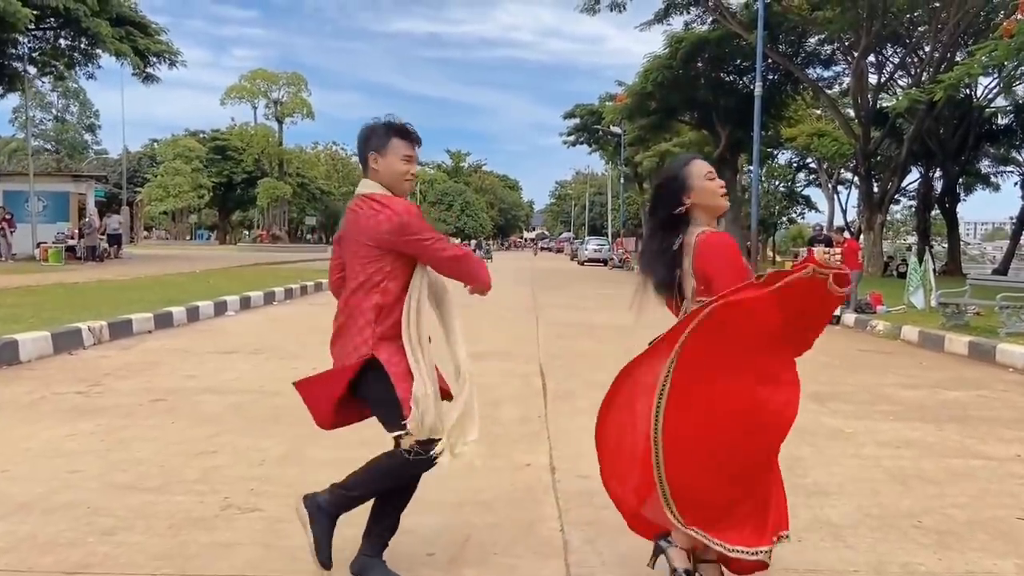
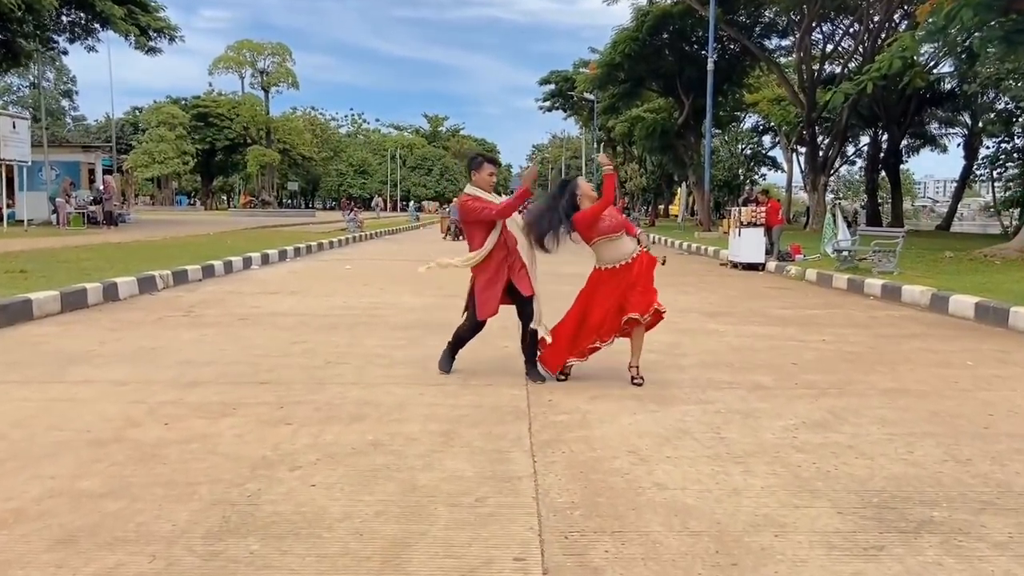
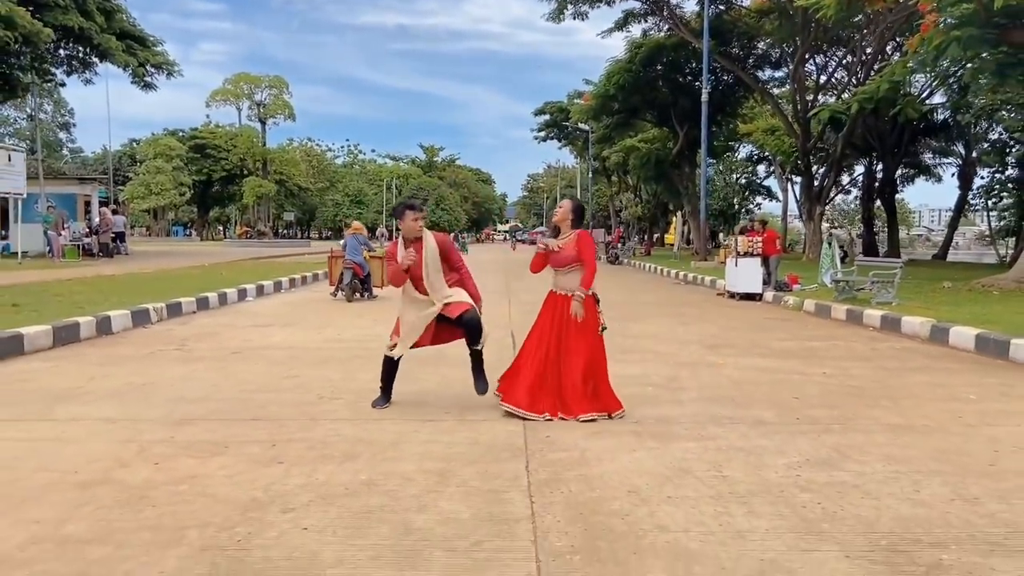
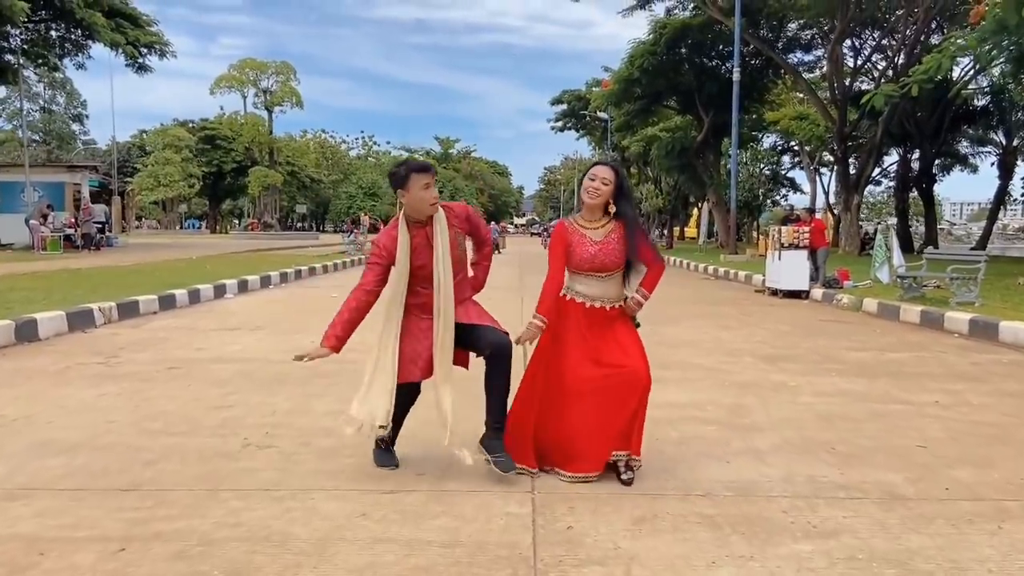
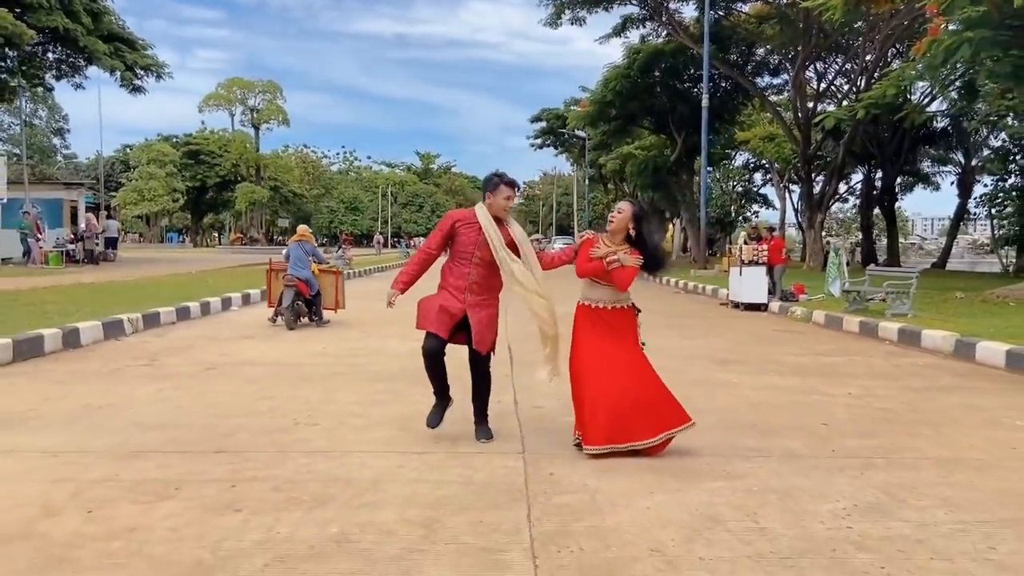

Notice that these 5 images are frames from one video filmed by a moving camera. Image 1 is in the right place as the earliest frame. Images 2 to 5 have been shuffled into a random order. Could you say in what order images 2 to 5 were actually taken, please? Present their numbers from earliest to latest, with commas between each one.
5, 3, 2, 4
